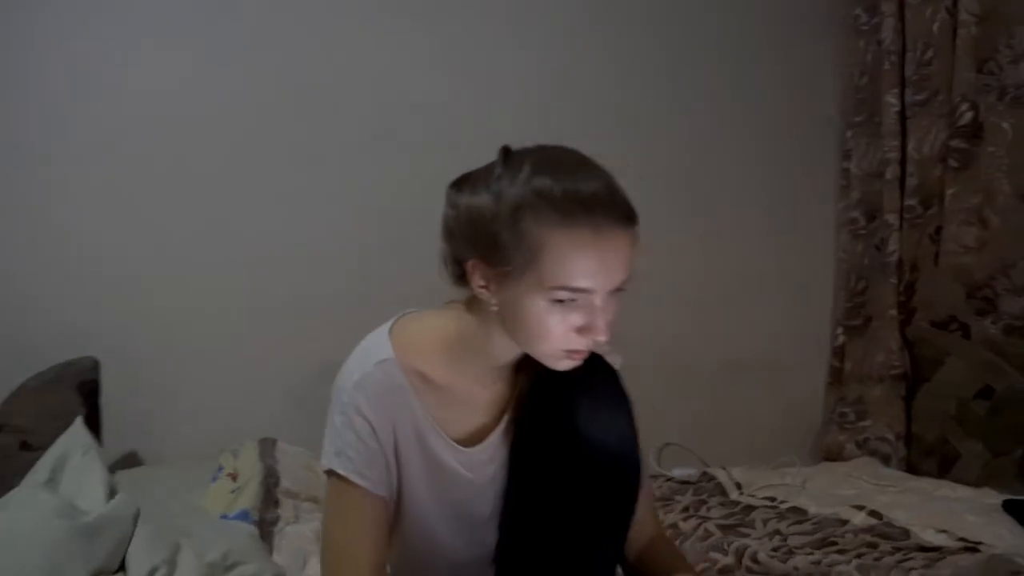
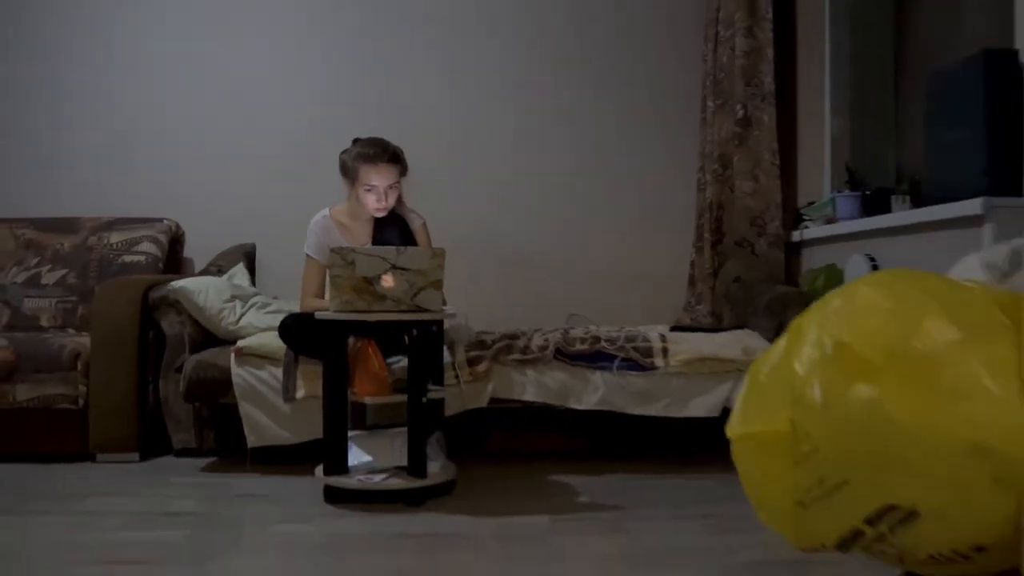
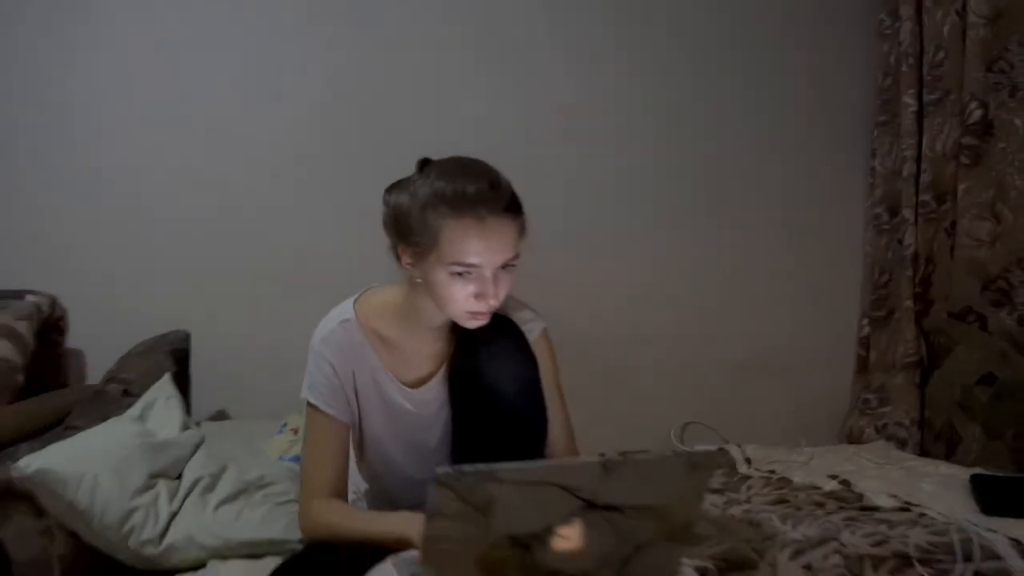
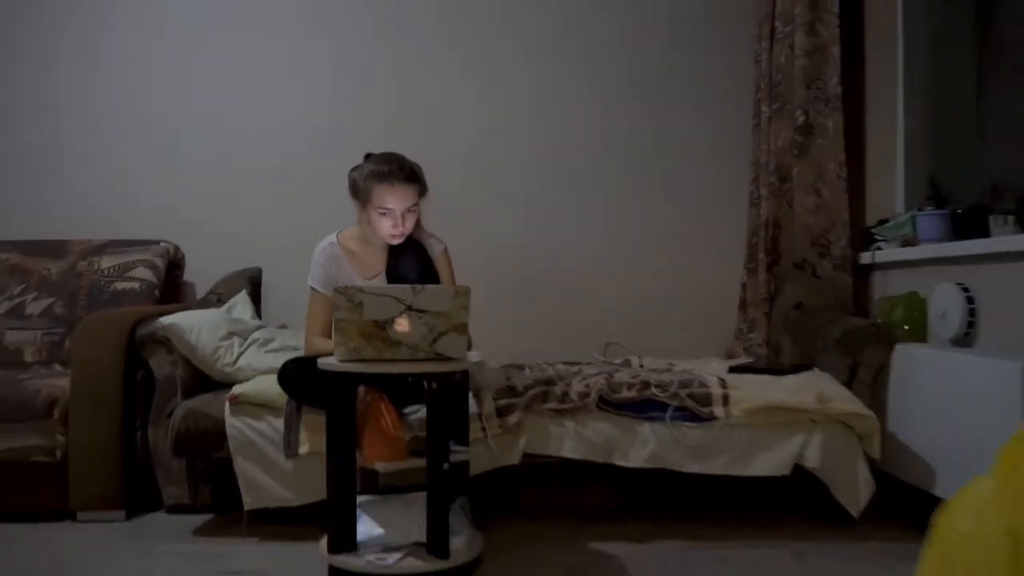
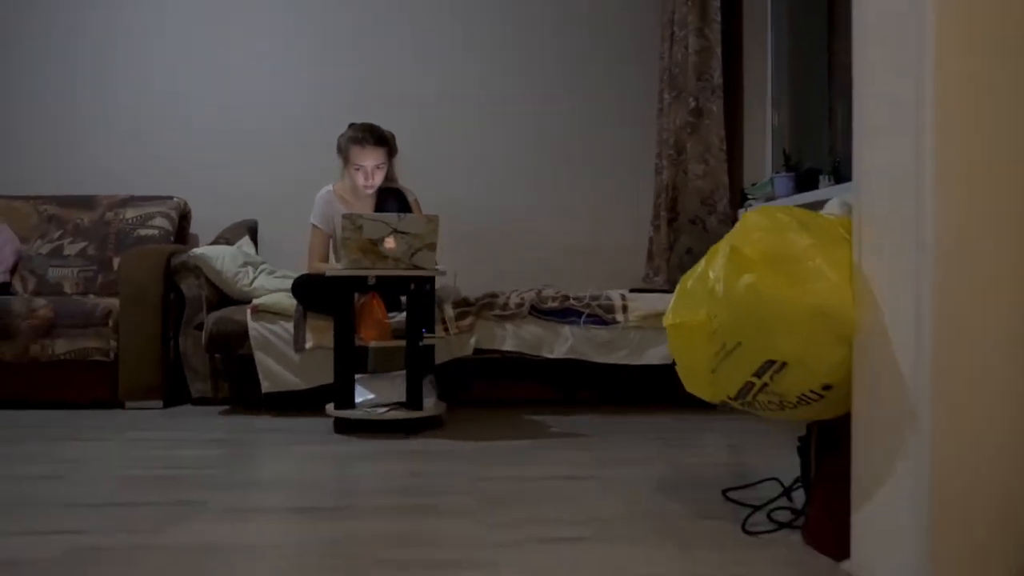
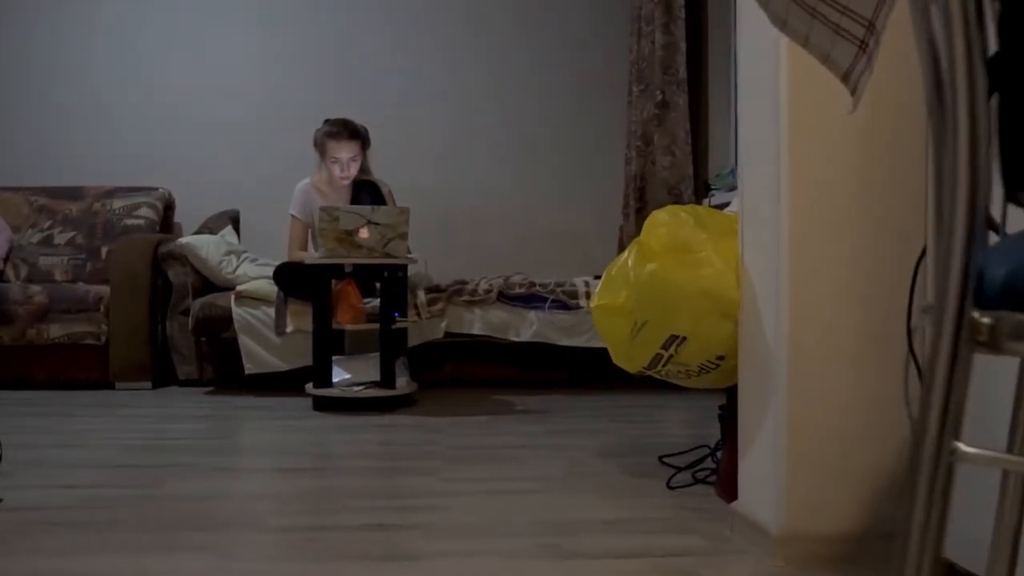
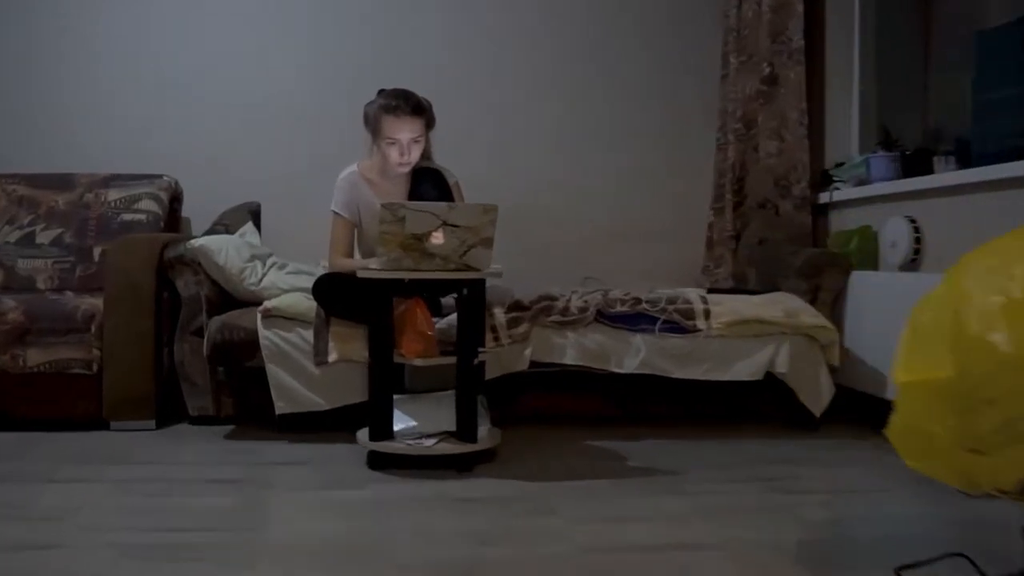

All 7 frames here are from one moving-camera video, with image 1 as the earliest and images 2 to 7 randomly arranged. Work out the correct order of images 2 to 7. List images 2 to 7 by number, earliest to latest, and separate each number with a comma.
3, 4, 2, 5, 6, 7
